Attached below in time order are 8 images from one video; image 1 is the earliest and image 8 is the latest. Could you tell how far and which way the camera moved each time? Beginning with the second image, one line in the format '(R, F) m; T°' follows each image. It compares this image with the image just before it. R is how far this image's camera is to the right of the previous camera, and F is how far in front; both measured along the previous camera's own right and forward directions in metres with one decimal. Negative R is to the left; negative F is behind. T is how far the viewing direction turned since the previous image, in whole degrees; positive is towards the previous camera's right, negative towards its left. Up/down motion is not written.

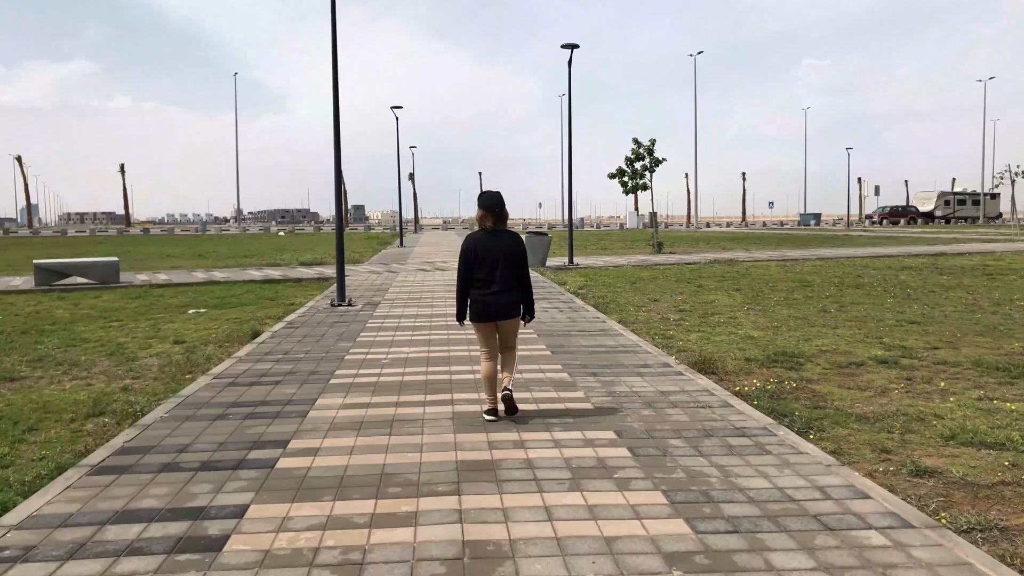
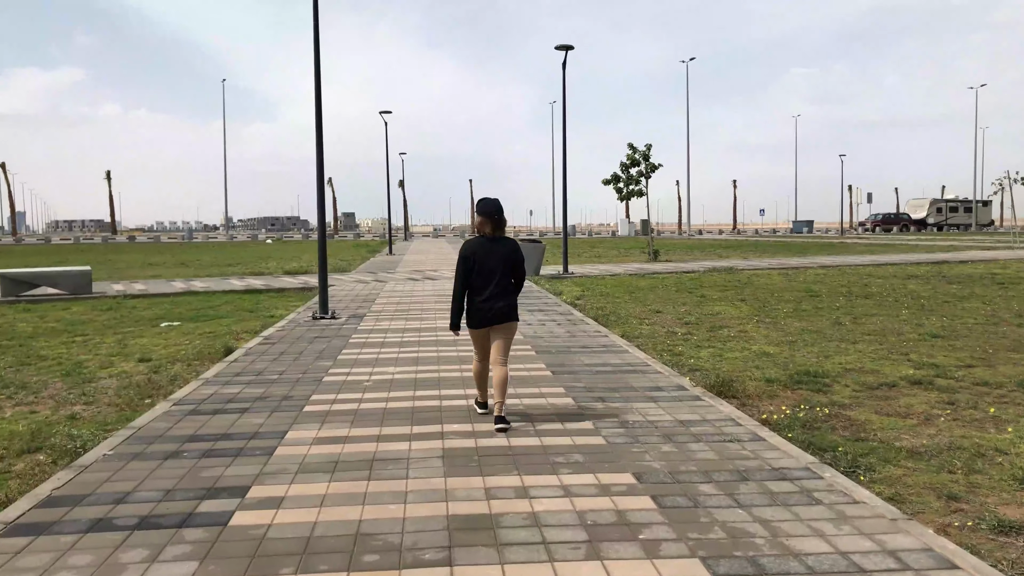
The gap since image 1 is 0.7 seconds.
(-0.1, +0.7) m; +1°
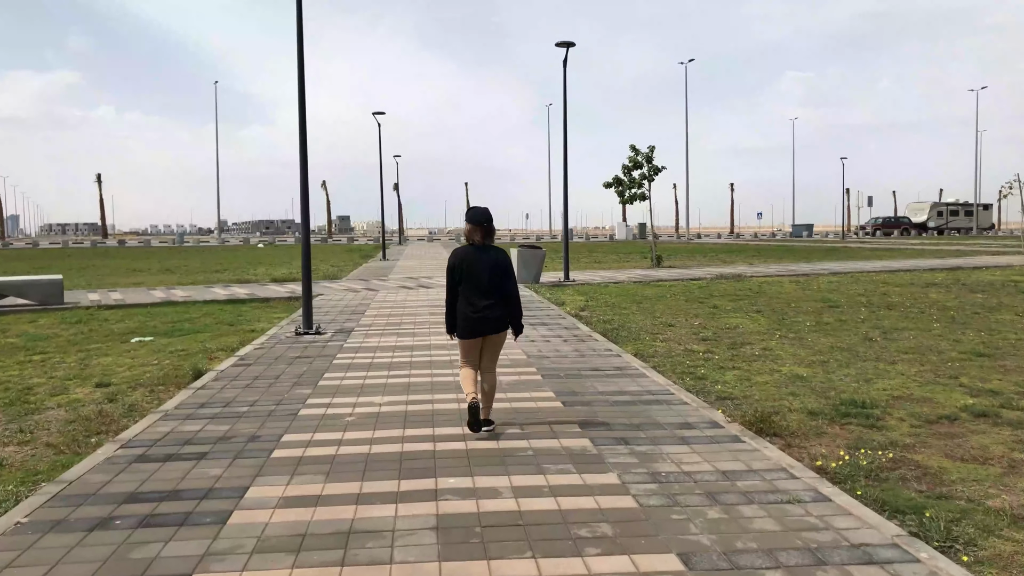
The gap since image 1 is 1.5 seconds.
(-0.1, +0.9) m; 0°
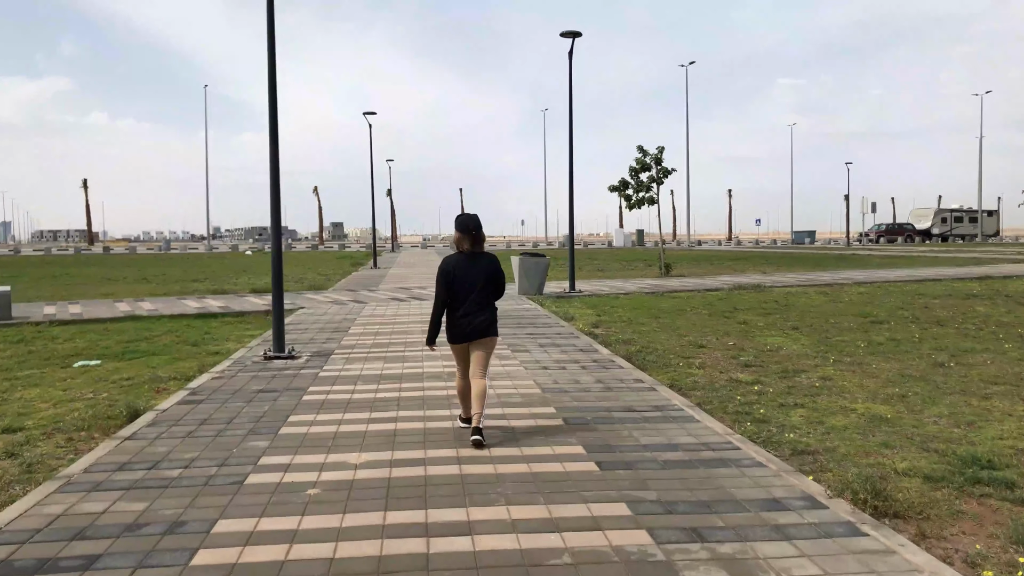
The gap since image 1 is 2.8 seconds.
(-0.1, +1.5) m; 0°
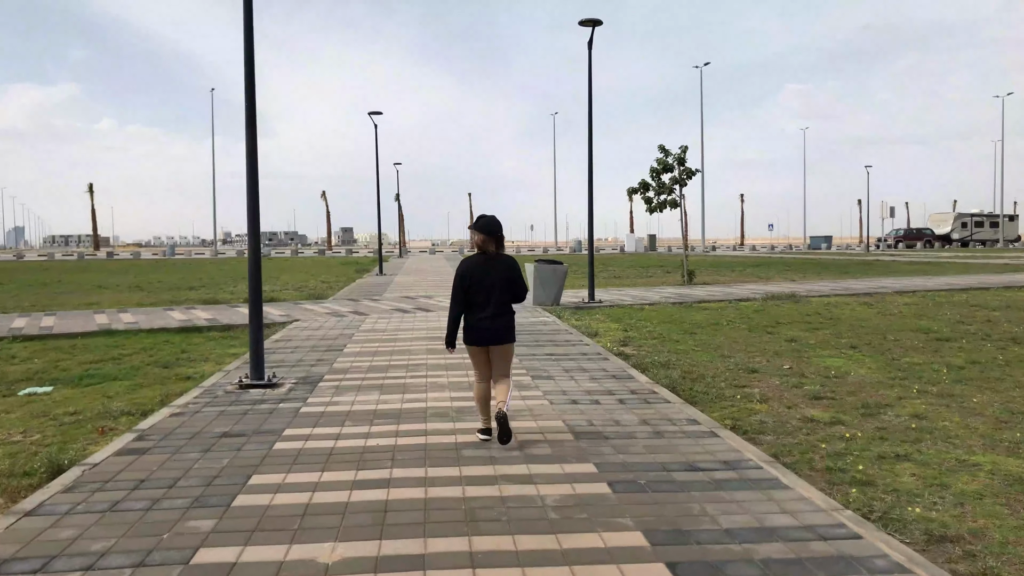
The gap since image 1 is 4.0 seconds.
(-0.1, +1.4) m; -1°
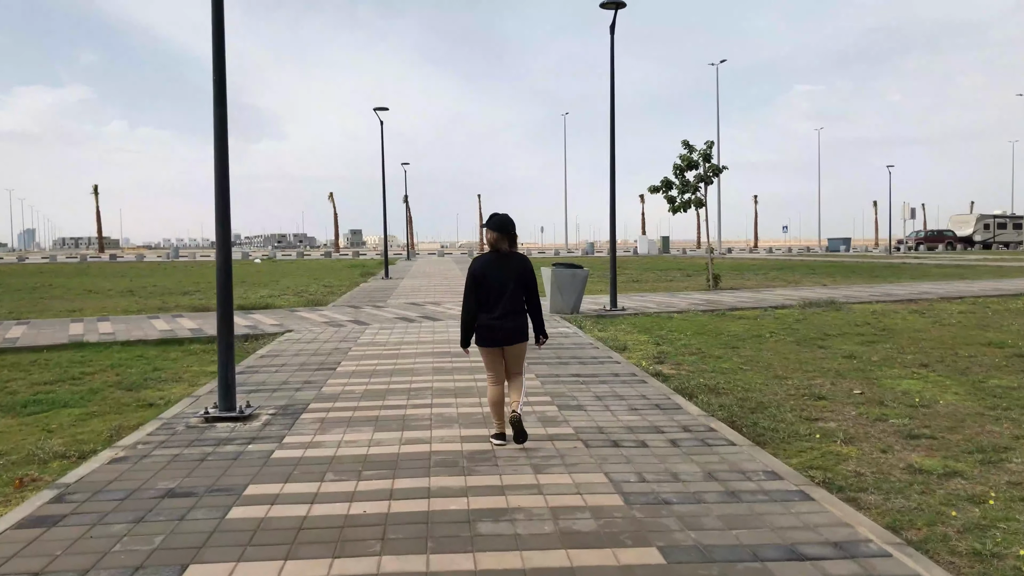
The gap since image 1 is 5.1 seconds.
(-0.1, +1.3) m; -1°
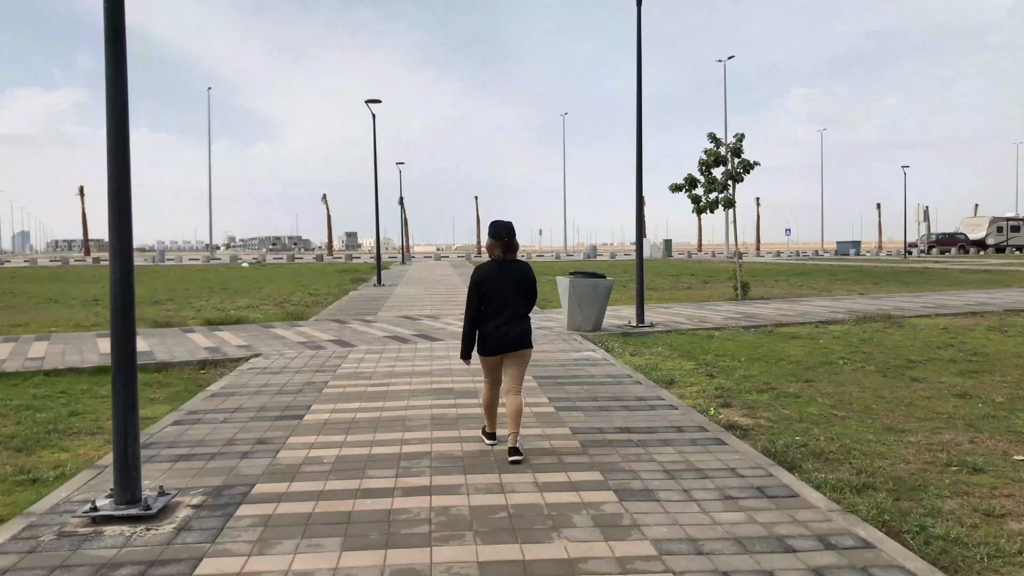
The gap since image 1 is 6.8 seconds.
(-0.2, +2.1) m; 0°
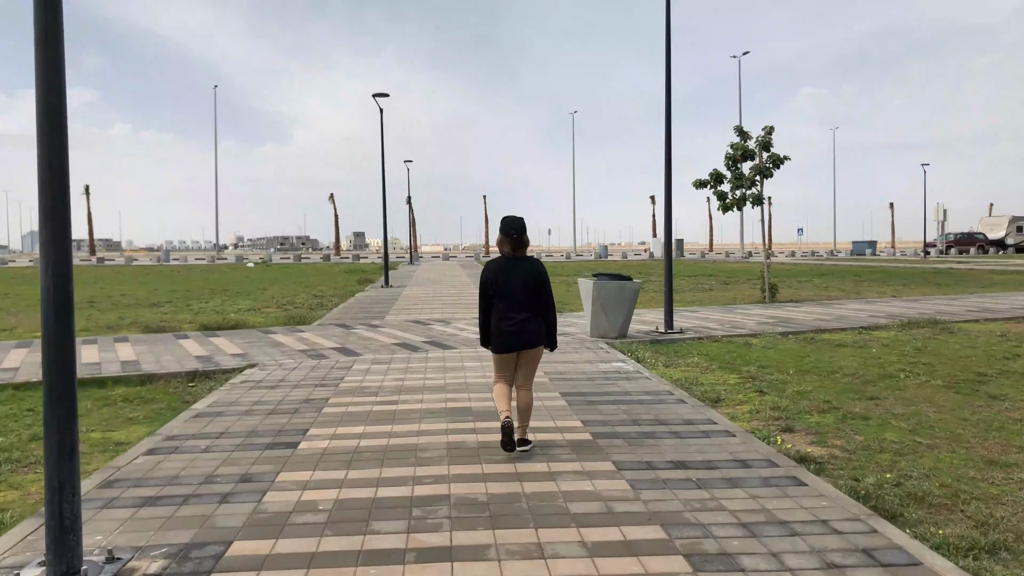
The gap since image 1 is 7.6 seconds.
(-0.1, +0.9) m; -1°
